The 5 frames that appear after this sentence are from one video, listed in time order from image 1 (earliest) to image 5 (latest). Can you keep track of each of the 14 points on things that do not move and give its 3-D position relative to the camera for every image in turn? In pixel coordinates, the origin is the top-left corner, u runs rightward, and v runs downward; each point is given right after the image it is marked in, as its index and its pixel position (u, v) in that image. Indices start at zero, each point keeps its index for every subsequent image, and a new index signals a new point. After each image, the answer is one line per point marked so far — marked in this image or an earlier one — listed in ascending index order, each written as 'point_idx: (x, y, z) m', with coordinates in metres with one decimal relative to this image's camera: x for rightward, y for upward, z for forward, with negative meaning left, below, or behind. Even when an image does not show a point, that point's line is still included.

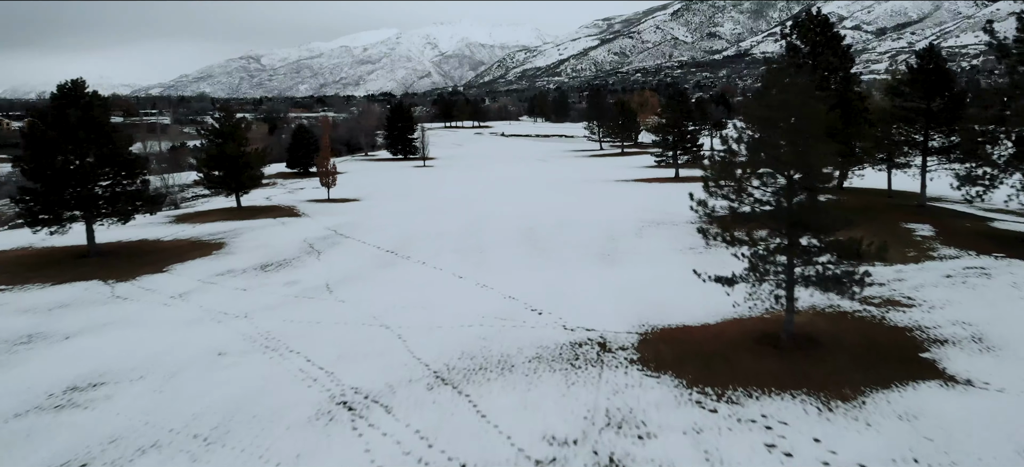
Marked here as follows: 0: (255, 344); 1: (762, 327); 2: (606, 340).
0: (-6.5, -2.8, +15.5) m
1: (+6.2, -2.3, +15.2) m
2: (+2.2, -2.6, +14.7) m
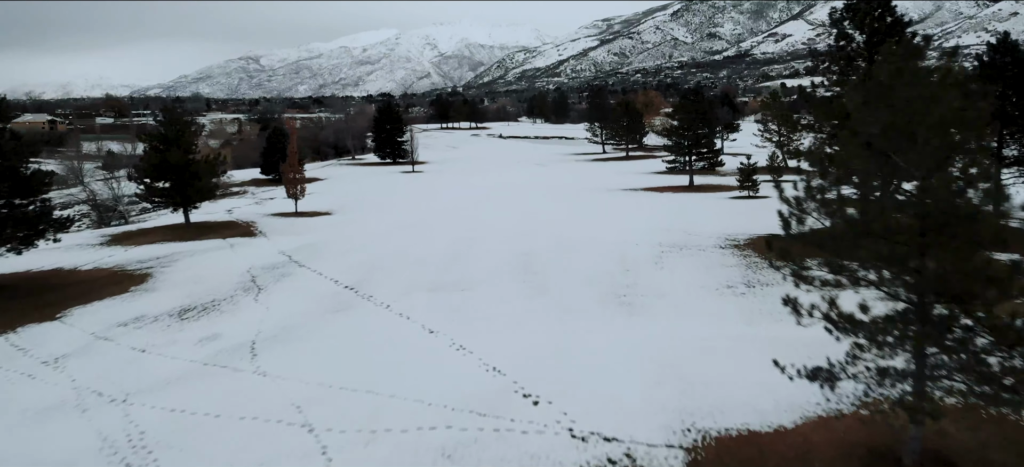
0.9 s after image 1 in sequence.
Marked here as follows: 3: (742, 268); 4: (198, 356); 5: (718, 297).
0: (-6.8, -3.9, +10.5) m
1: (+5.9, -3.3, +10.2) m
2: (+1.9, -3.6, +9.6) m
3: (+7.5, -1.2, +19.9) m
4: (-7.6, -3.0, +15.0) m
5: (+5.9, -1.8, +17.5) m
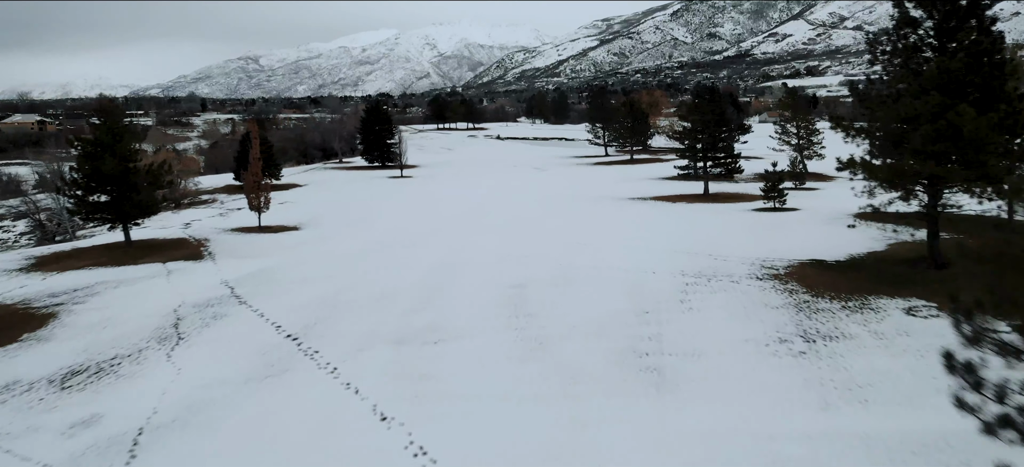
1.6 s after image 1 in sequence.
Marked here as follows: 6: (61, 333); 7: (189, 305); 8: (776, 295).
0: (-7.1, -4.7, +6.3) m
1: (+5.6, -4.2, +5.9) m
2: (+1.6, -4.5, +5.4) m
3: (+7.2, -2.1, +15.7) m
4: (-7.9, -3.9, +10.7) m
5: (+5.6, -2.7, +13.2) m
6: (-12.3, -2.7, +16.8) m
7: (-9.6, -2.2, +18.4) m
8: (+7.4, -1.7, +17.3) m
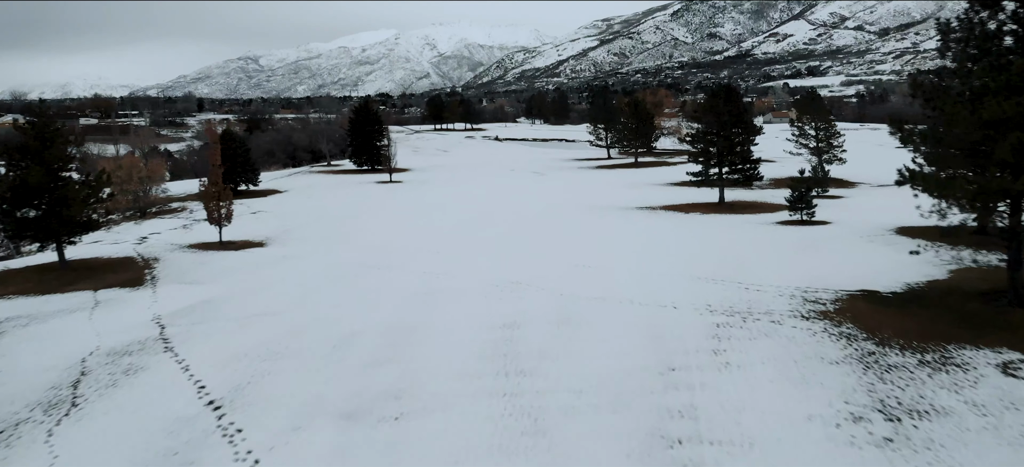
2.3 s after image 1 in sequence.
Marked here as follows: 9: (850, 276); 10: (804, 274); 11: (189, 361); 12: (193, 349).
0: (-7.4, -5.5, +2.8) m
1: (+5.4, -4.9, +2.4) m
2: (+1.4, -5.2, +1.9) m
3: (+6.9, -2.8, +12.2) m
4: (-8.2, -4.6, +7.2) m
5: (+5.3, -3.5, +9.7) m
6: (-12.6, -3.5, +13.3) m
7: (-9.9, -2.9, +14.9) m
8: (+7.2, -2.5, +13.8) m
9: (+10.5, -1.3, +19.1) m
10: (+9.4, -1.3, +19.8) m
11: (-7.5, -3.0, +14.2) m
12: (-7.7, -2.8, +14.9) m
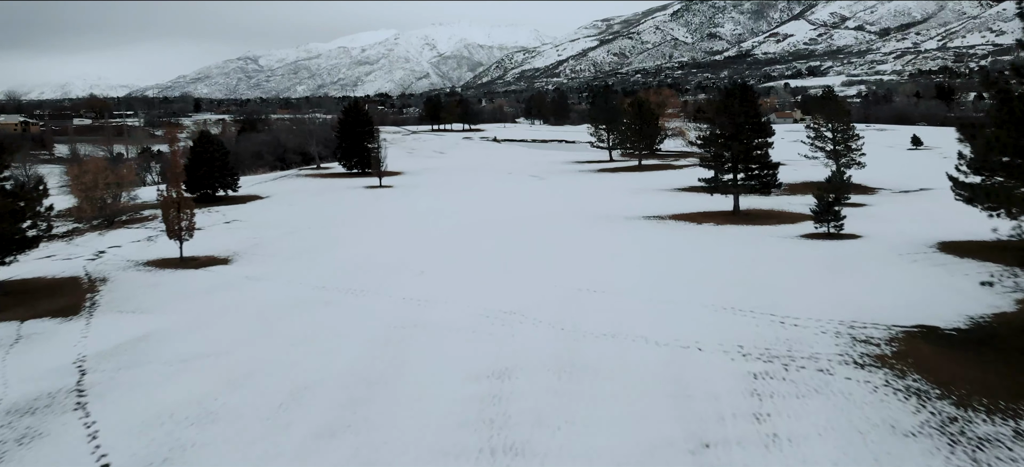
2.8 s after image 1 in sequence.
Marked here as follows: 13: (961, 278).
0: (-7.6, -6.1, 0.0) m
1: (+5.2, -5.5, -0.3) m
2: (+1.2, -5.8, -0.9) m
3: (+6.7, -3.4, +9.4) m
4: (-8.4, -5.2, +4.4) m
5: (+5.2, -4.1, +7.0) m
6: (-12.8, -4.1, +10.5) m
7: (-10.1, -3.5, +12.2) m
8: (+7.0, -3.1, +11.0) m
9: (+10.3, -1.9, +16.4) m
10: (+9.2, -1.9, +17.0) m
11: (-7.7, -3.6, +11.5) m
12: (-7.9, -3.4, +12.1) m
13: (+13.2, -1.3, +18.1) m
